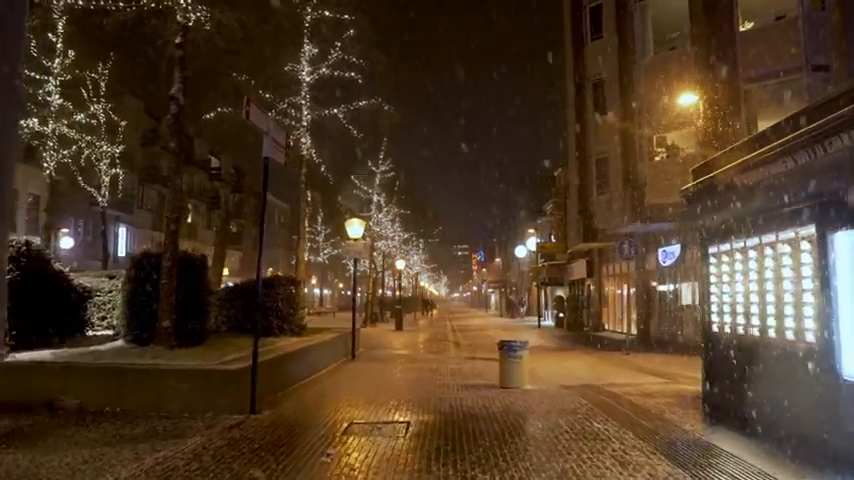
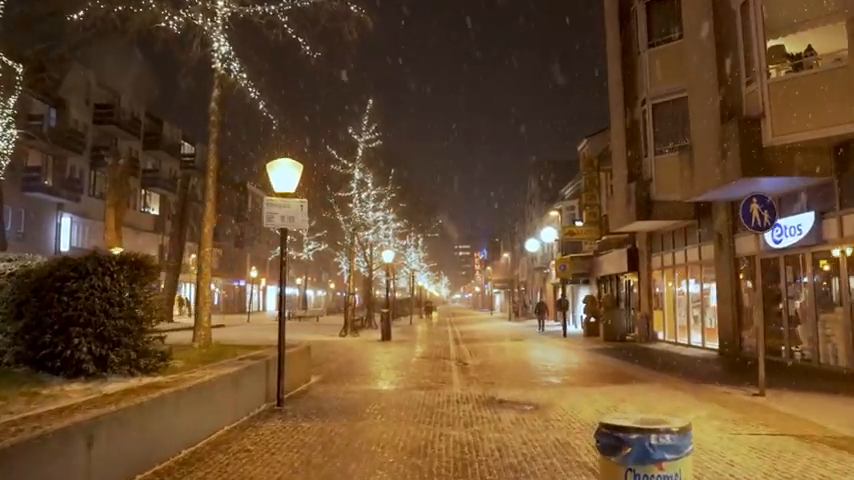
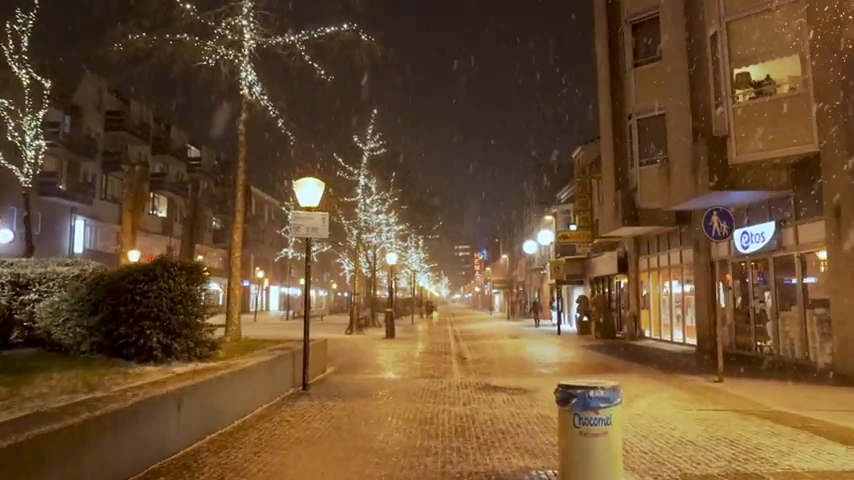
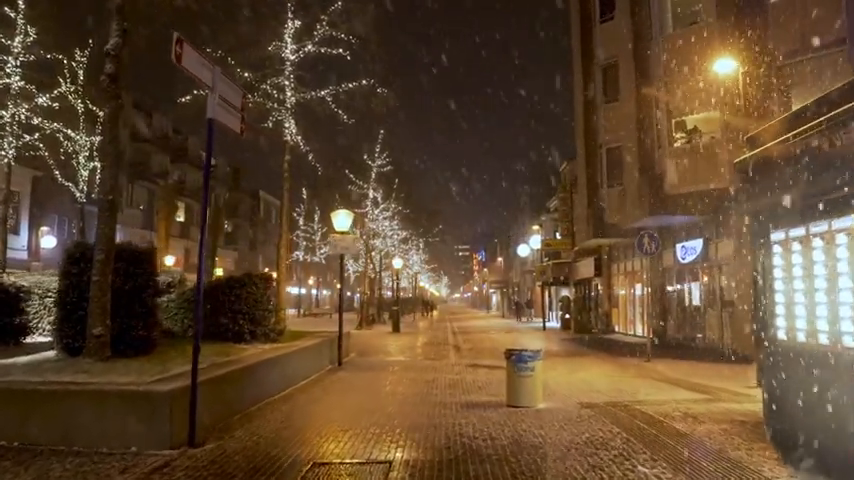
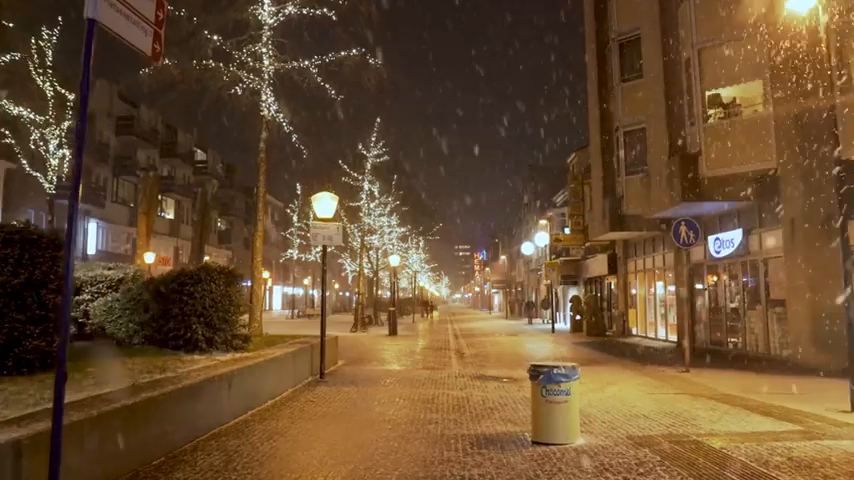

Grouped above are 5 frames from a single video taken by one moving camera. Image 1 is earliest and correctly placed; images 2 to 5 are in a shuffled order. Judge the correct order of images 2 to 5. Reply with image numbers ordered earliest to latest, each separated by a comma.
4, 5, 3, 2
